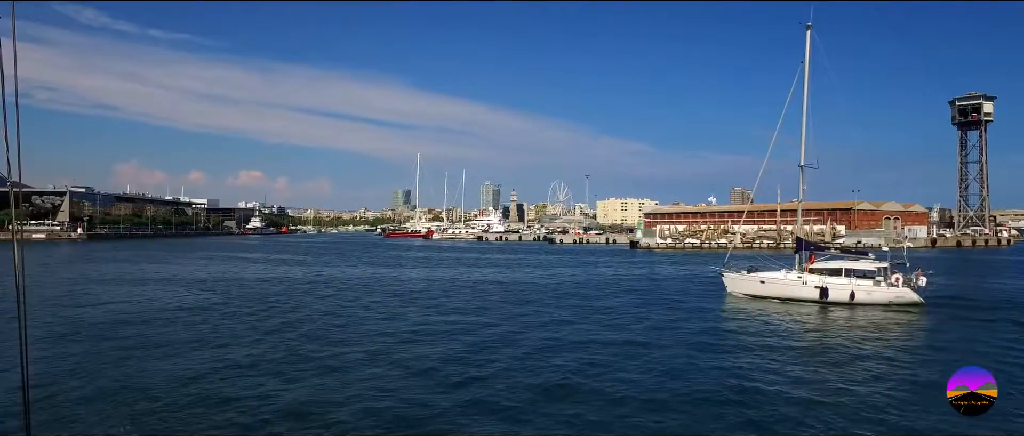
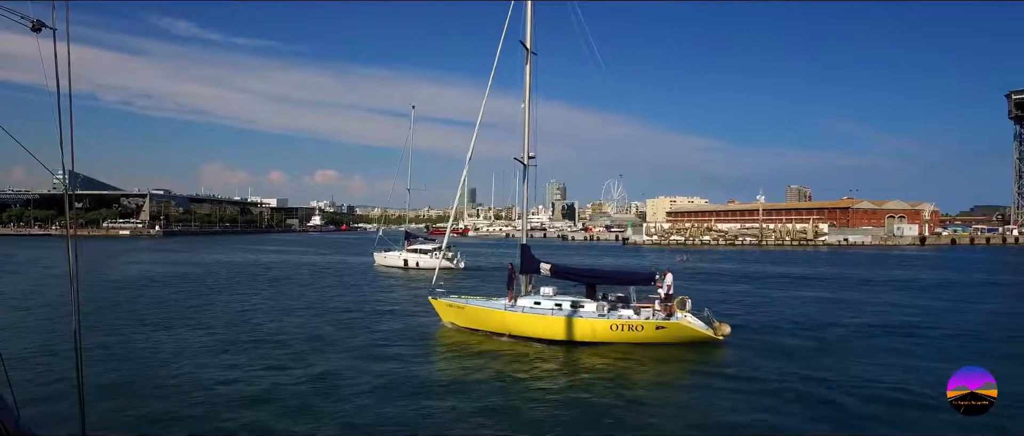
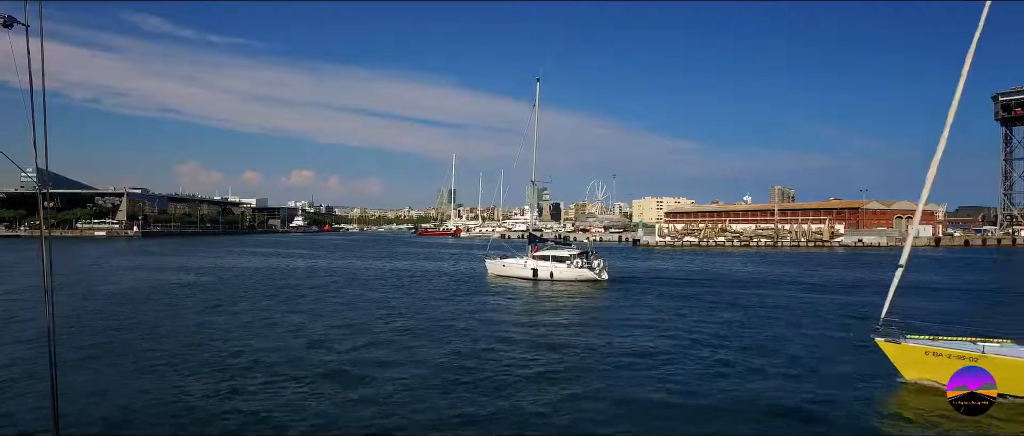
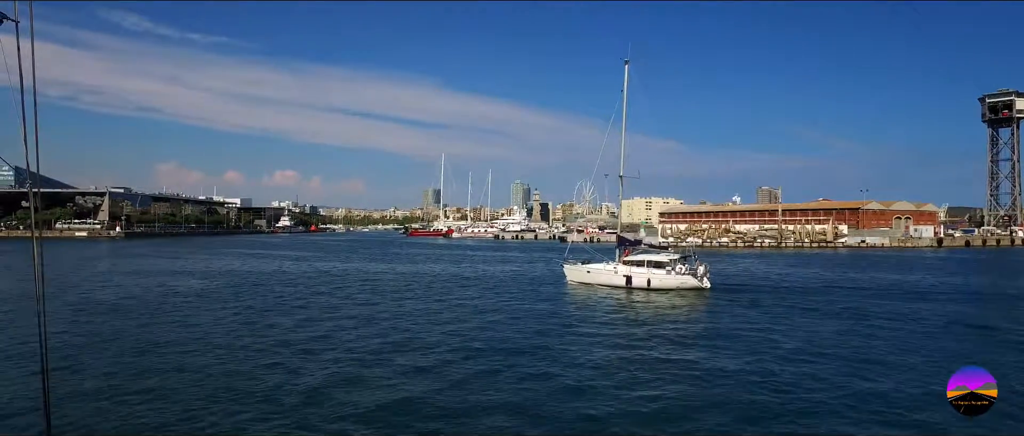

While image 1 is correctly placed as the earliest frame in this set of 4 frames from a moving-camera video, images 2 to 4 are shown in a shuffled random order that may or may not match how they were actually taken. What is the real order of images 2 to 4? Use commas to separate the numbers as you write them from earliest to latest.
4, 3, 2
